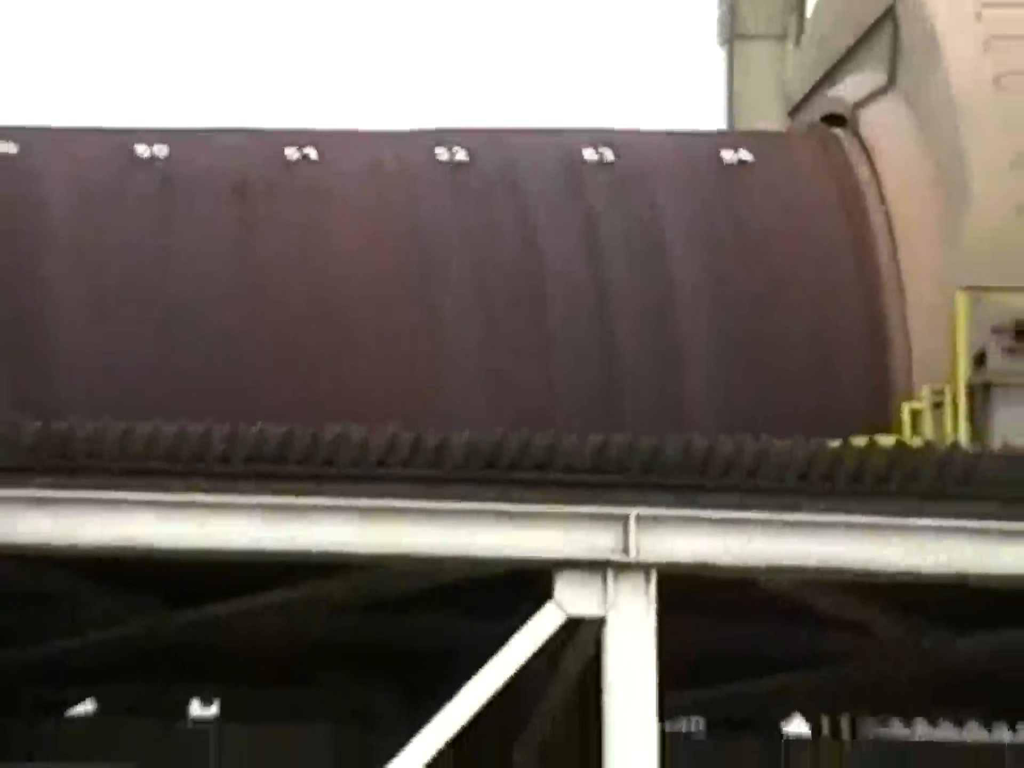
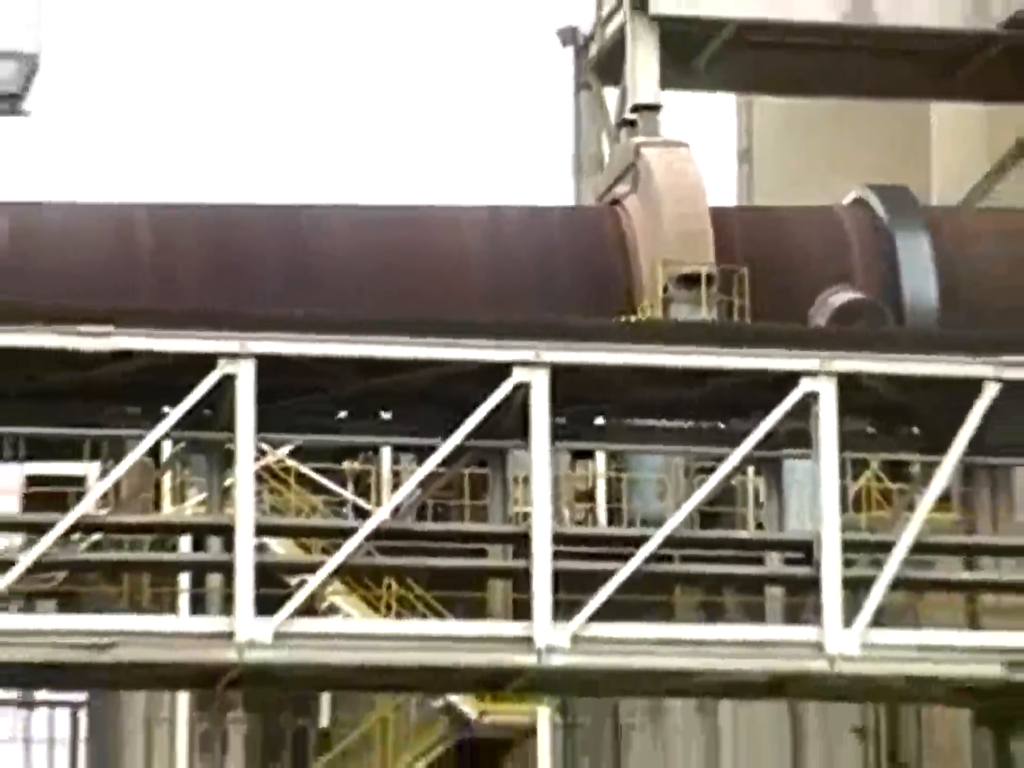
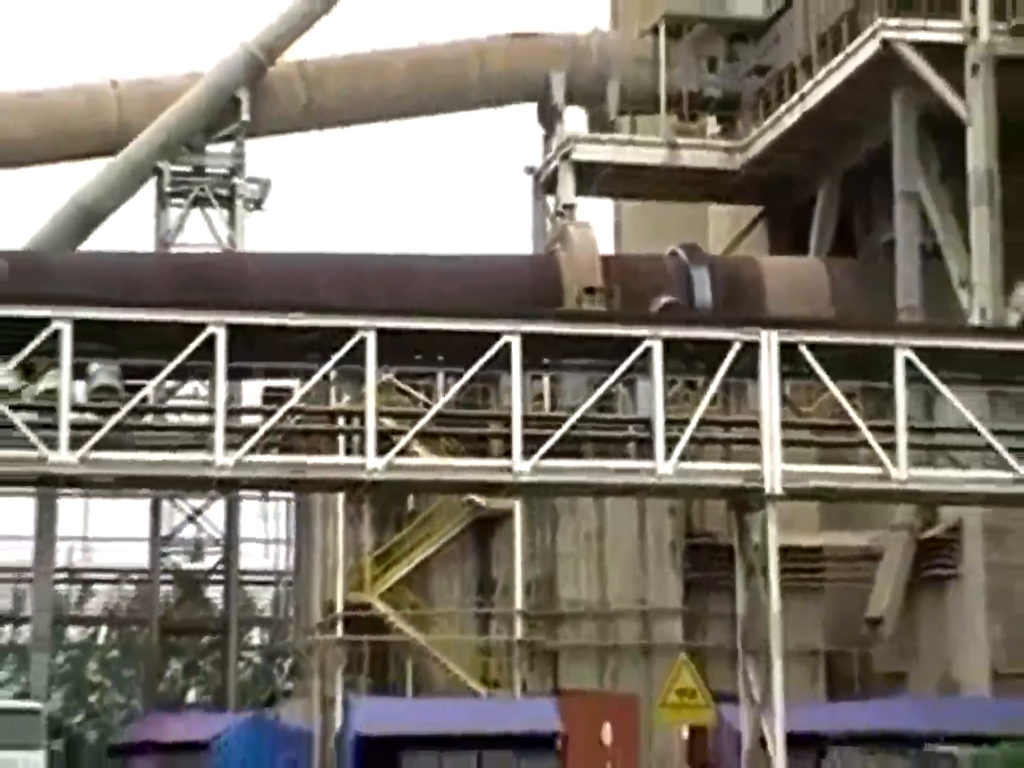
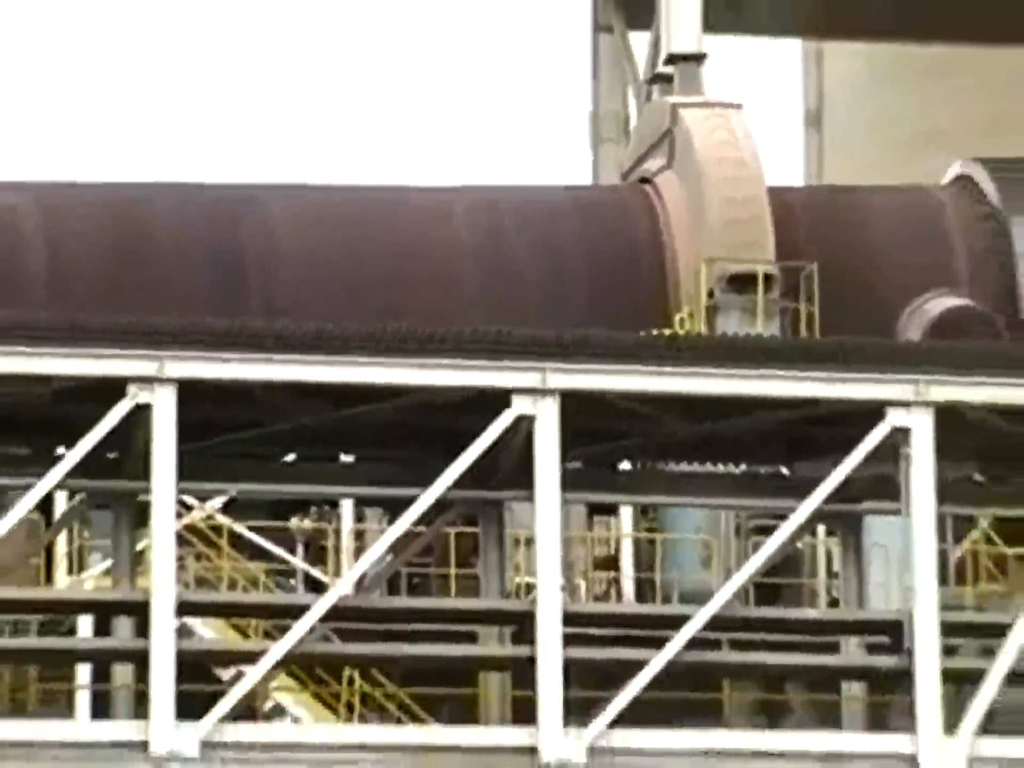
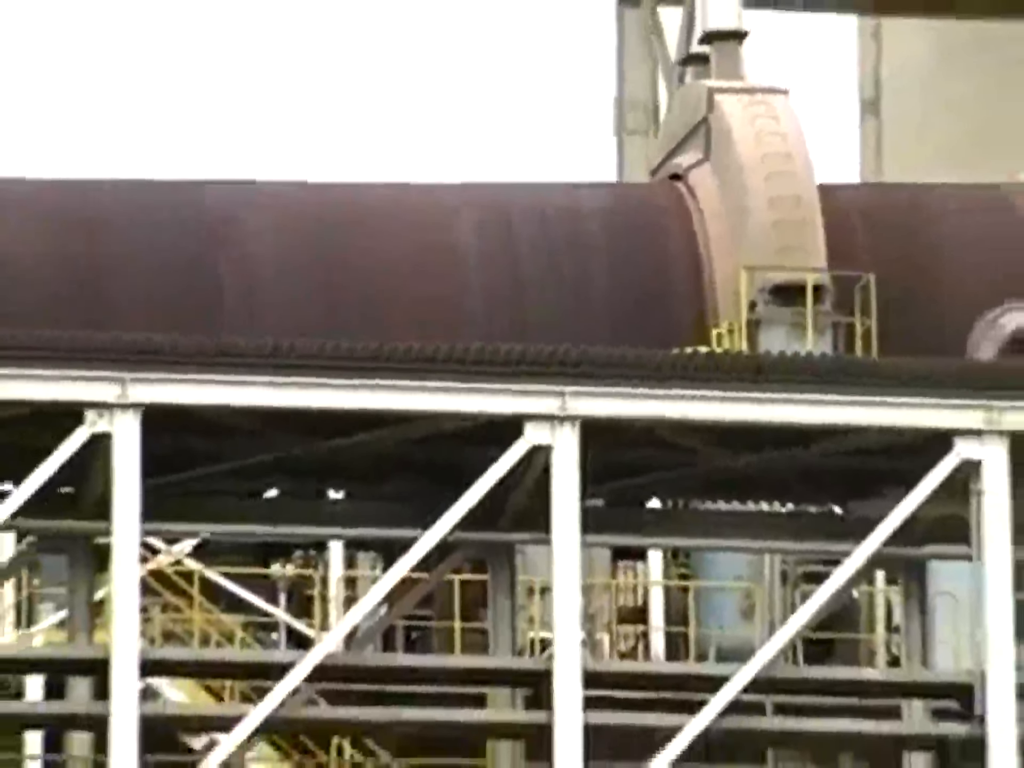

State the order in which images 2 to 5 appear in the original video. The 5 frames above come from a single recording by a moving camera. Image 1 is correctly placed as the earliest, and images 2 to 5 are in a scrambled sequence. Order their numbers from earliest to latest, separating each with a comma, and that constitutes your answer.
5, 4, 2, 3
